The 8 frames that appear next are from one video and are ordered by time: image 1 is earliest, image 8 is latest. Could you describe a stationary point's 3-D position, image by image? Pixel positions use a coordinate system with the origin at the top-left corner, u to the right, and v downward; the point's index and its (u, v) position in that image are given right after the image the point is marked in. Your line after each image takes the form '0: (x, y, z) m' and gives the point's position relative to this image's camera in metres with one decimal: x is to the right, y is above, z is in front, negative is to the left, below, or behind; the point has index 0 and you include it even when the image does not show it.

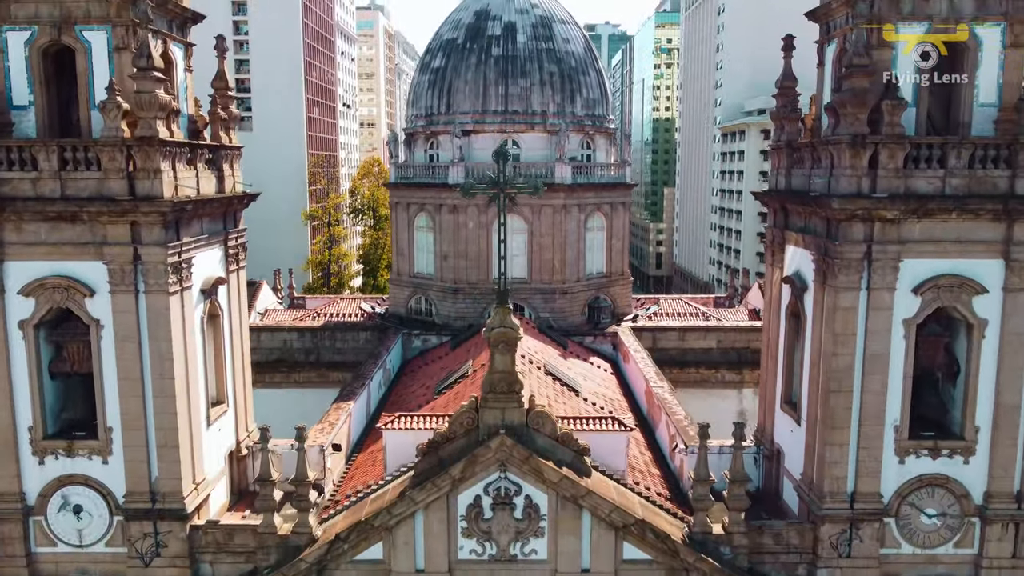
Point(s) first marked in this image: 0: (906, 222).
0: (+7.0, +1.2, +14.2) m
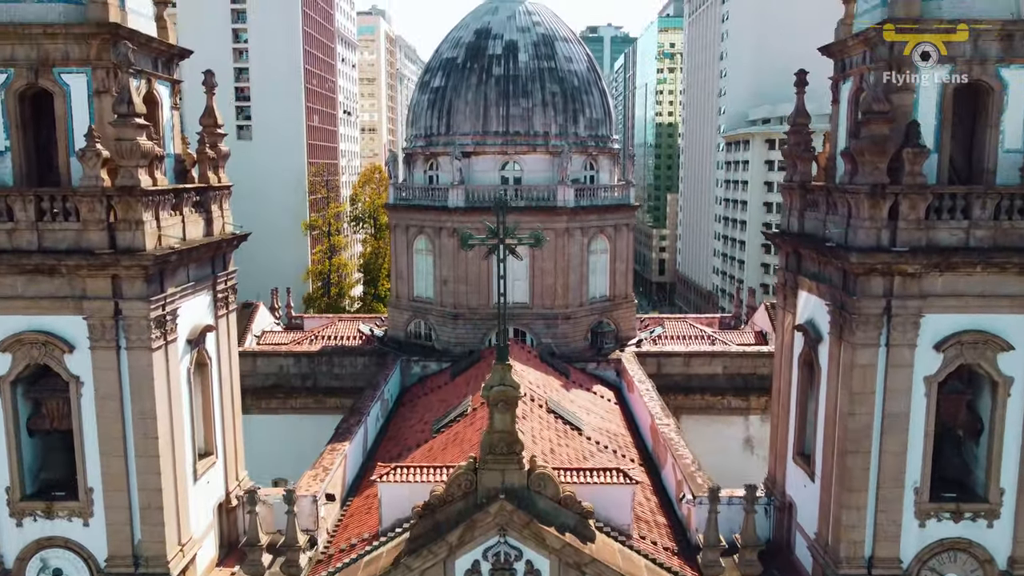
0: (+7.0, +0.2, +13.5) m
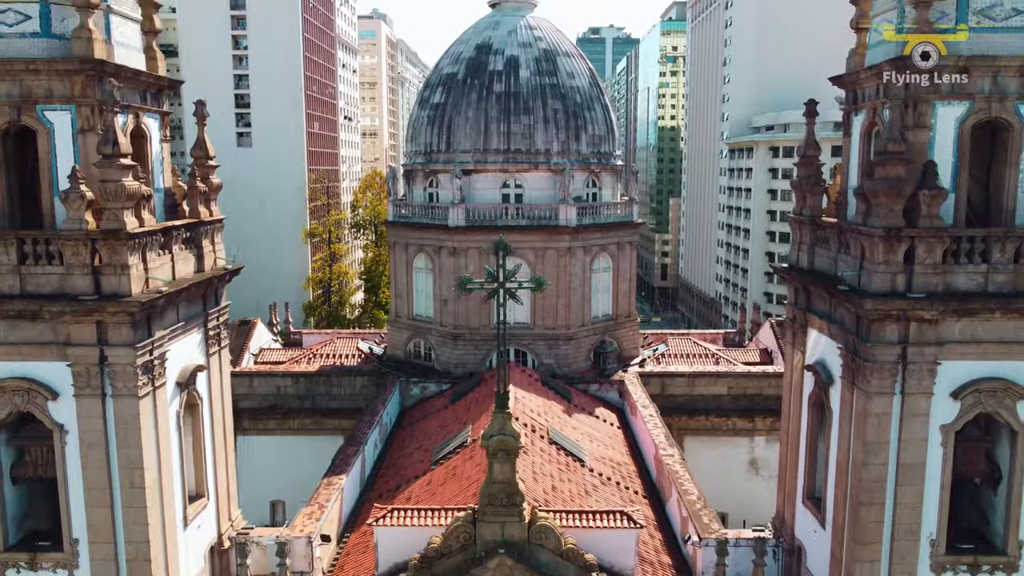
0: (+7.0, -0.5, +12.9) m
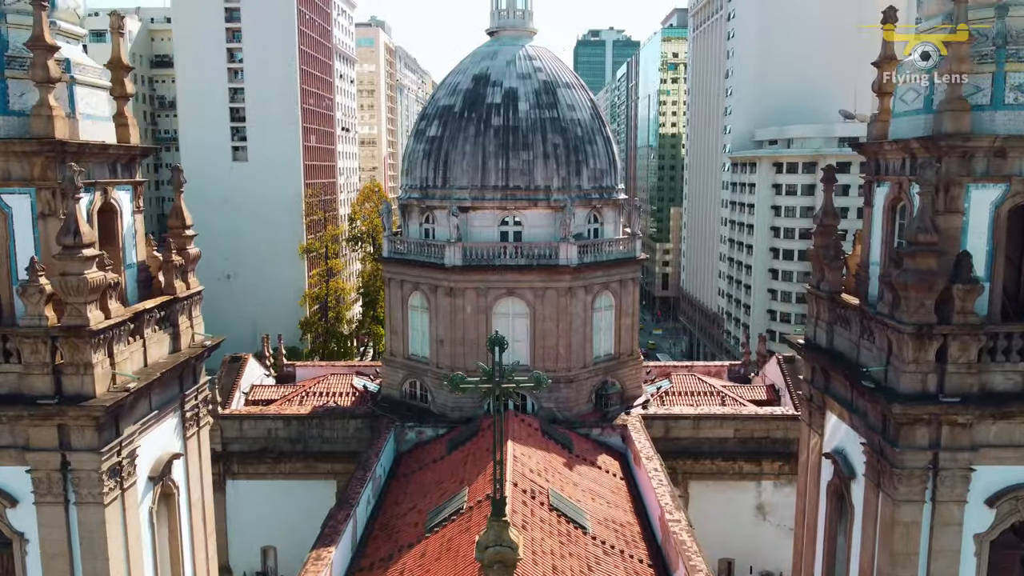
0: (+7.0, -2.0, +11.9) m
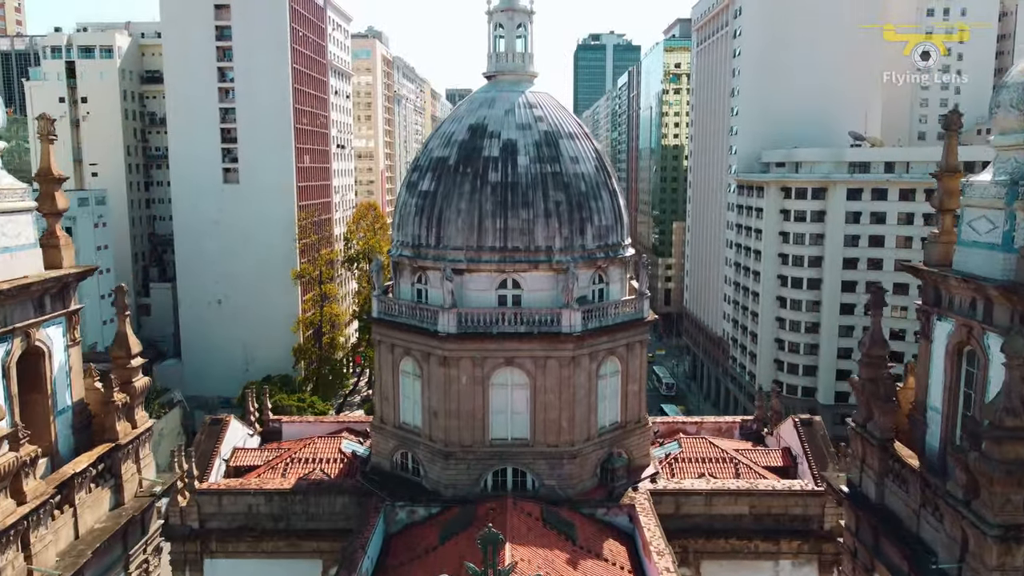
0: (+6.9, -4.3, +9.8) m
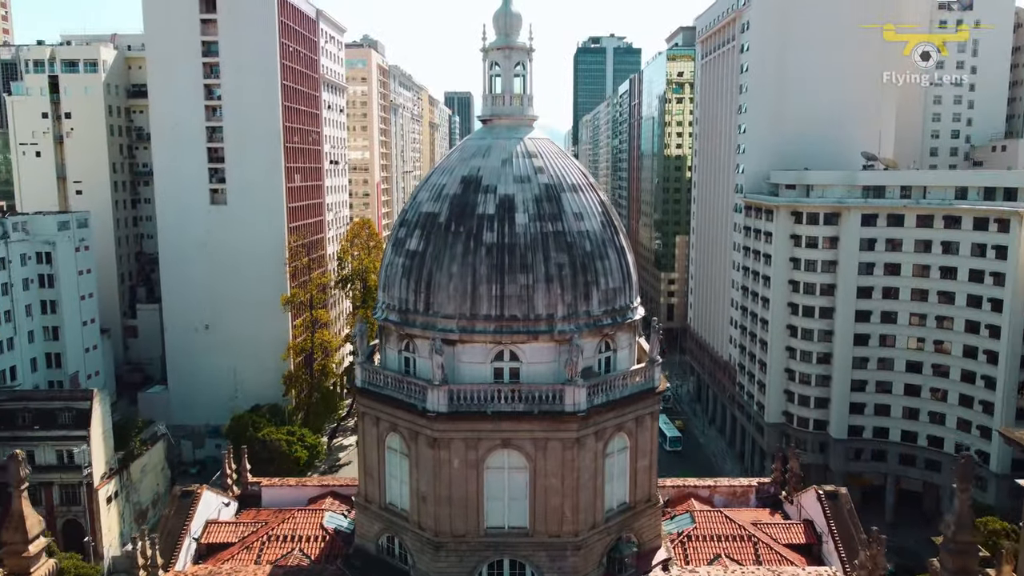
0: (+6.9, -6.5, +7.1) m
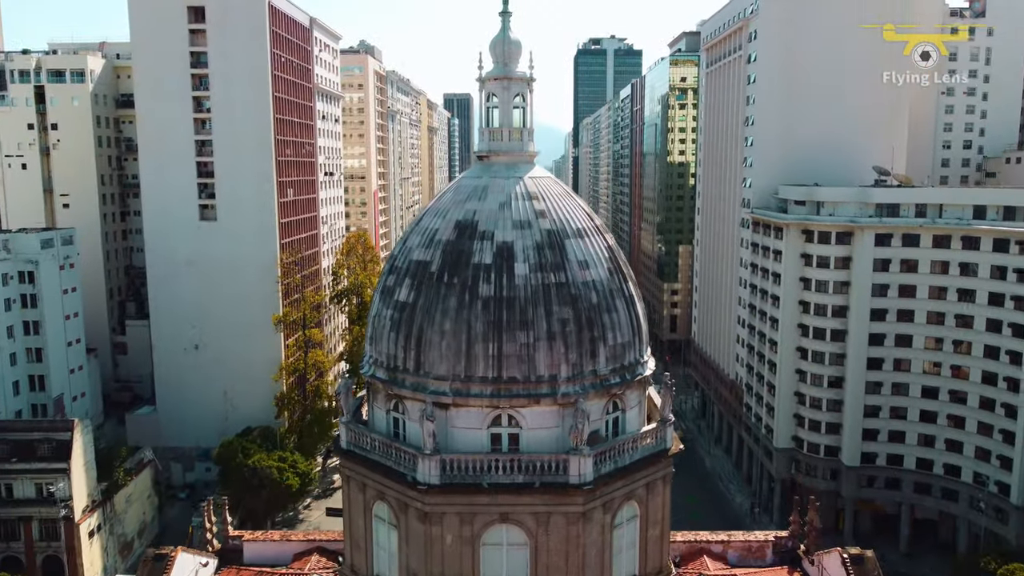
0: (+6.8, -8.1, +4.9) m
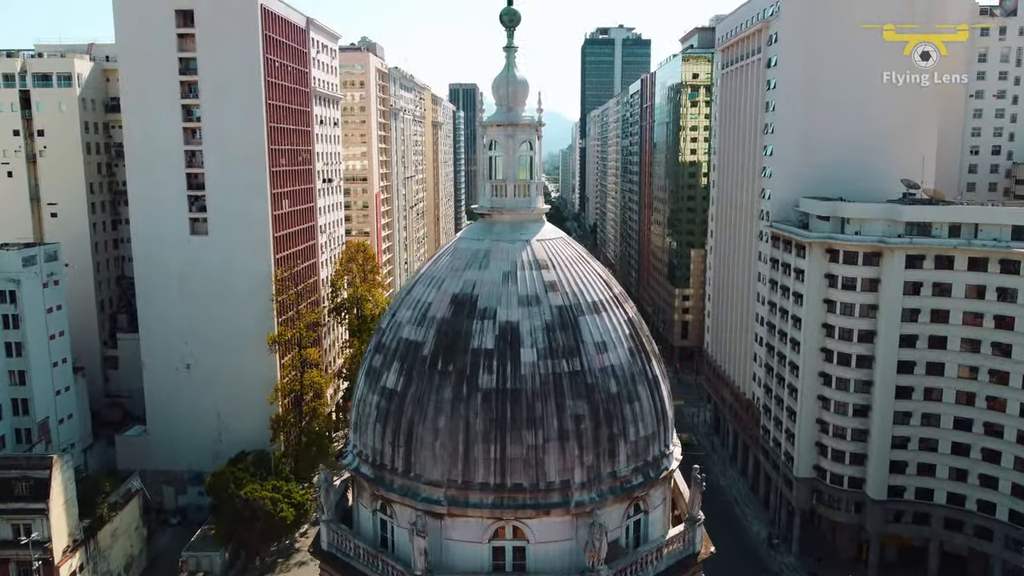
0: (+6.8, -10.5, +1.8) m
